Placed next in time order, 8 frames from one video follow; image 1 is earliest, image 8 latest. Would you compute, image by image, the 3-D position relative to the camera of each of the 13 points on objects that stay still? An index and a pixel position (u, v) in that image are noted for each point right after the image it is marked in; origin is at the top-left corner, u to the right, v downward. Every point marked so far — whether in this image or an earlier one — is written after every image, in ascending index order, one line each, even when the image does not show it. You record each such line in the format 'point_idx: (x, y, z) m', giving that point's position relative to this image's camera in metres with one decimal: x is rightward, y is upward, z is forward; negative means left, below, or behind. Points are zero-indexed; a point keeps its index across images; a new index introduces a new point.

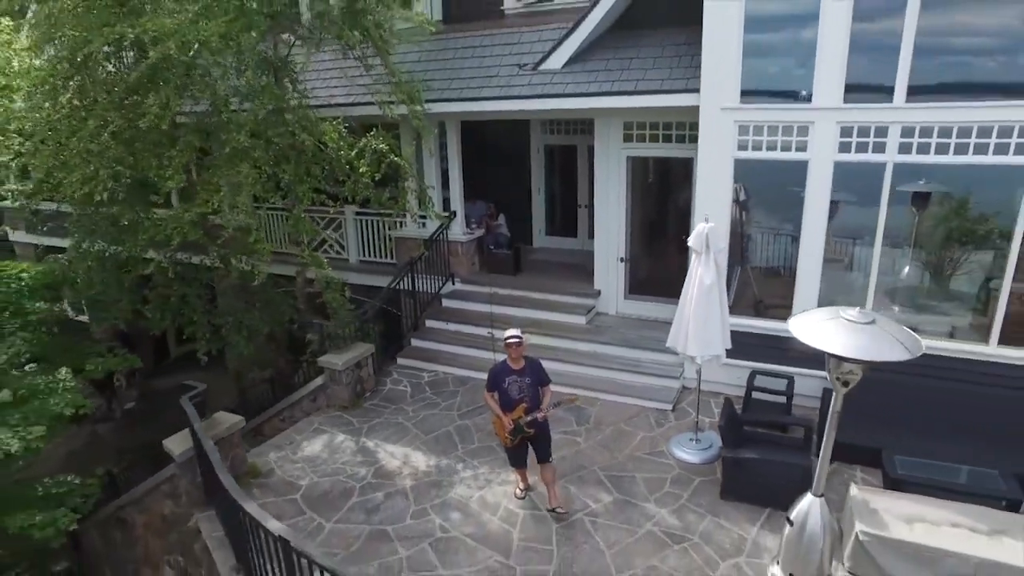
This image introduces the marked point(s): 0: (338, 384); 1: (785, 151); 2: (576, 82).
0: (-2.5, -1.4, +7.5) m
1: (+3.4, +1.7, +6.4) m
2: (+1.0, +3.0, +7.4) m
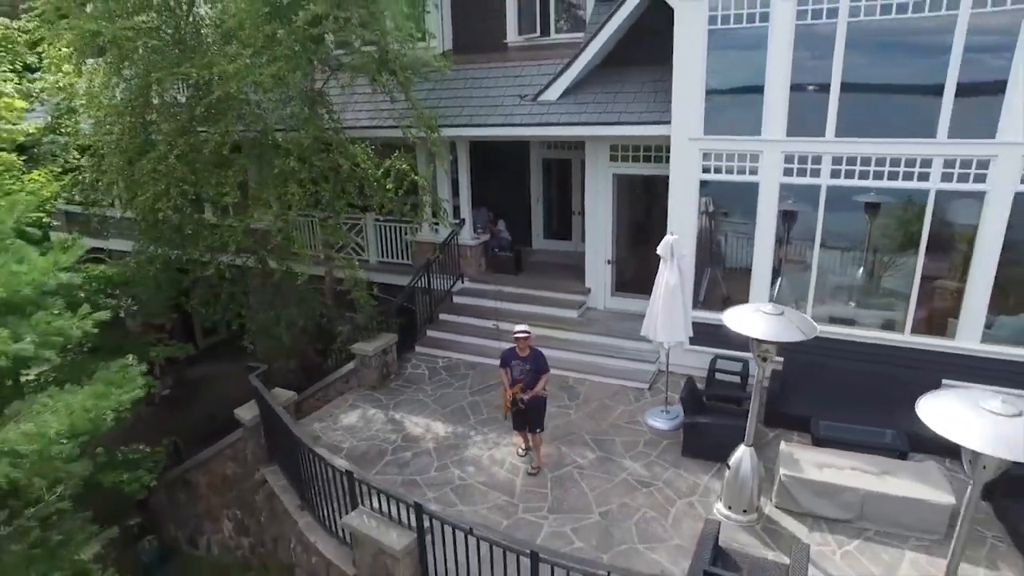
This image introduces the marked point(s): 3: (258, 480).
0: (-2.4, -1.3, +8.9) m
1: (+3.4, +1.7, +7.8) m
2: (+1.0, +3.0, +8.8) m
3: (-3.5, -2.6, +7.1) m
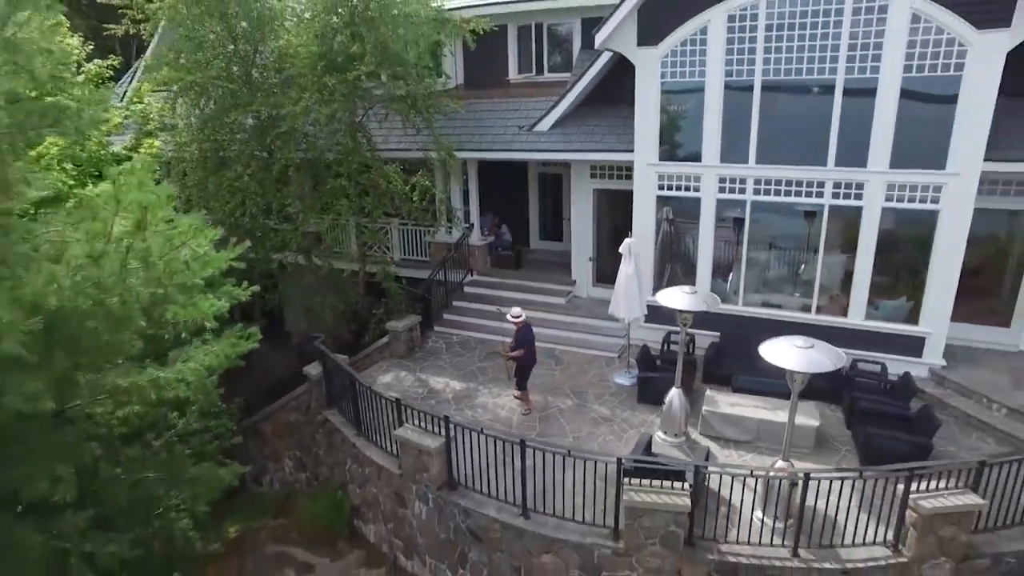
0: (-2.4, -1.1, +11.4) m
1: (+3.4, +1.9, +10.2) m
2: (+1.0, +3.2, +11.3) m
3: (-3.5, -2.4, +9.6) m
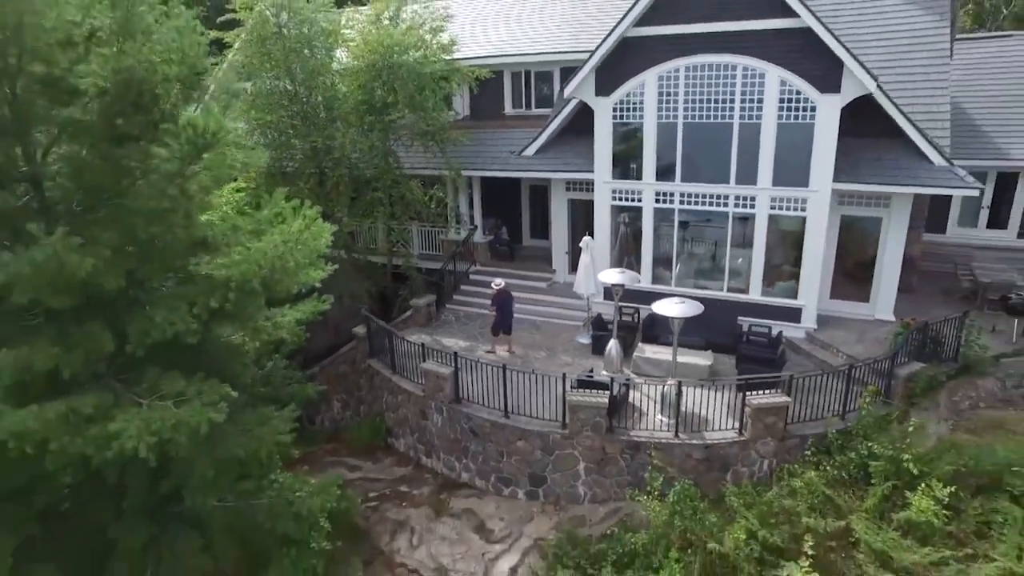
0: (-2.7, -0.7, +15.2) m
1: (+3.2, +2.3, +13.9) m
2: (+0.8, +3.6, +15.0) m
3: (-3.8, -2.0, +13.4) m
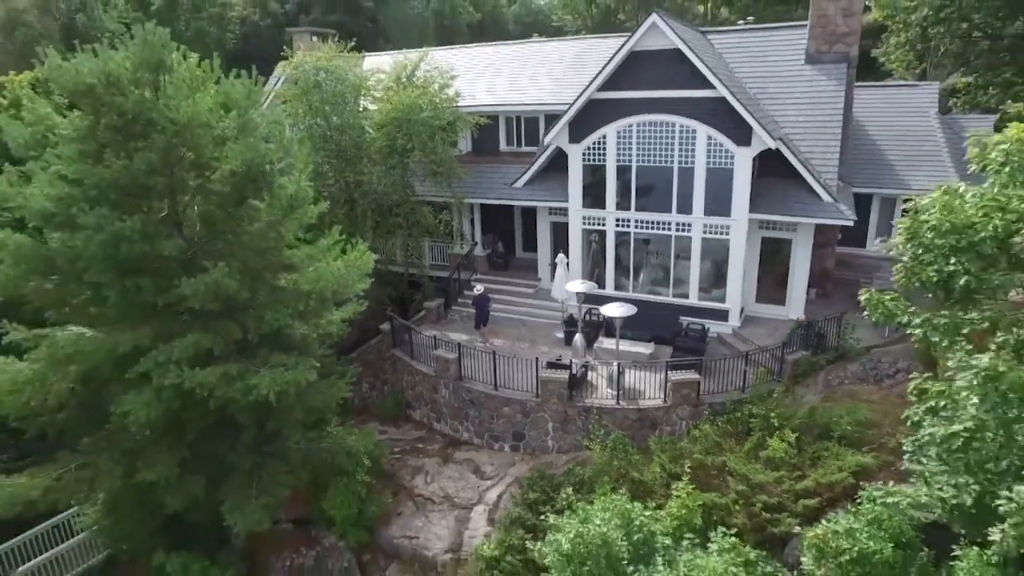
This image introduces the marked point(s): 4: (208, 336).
0: (-2.9, -0.9, +19.0) m
1: (+2.9, +2.1, +17.7) m
2: (+0.6, +3.4, +18.8) m
3: (-4.1, -2.2, +17.2) m
4: (-5.9, -0.9, +10.2) m
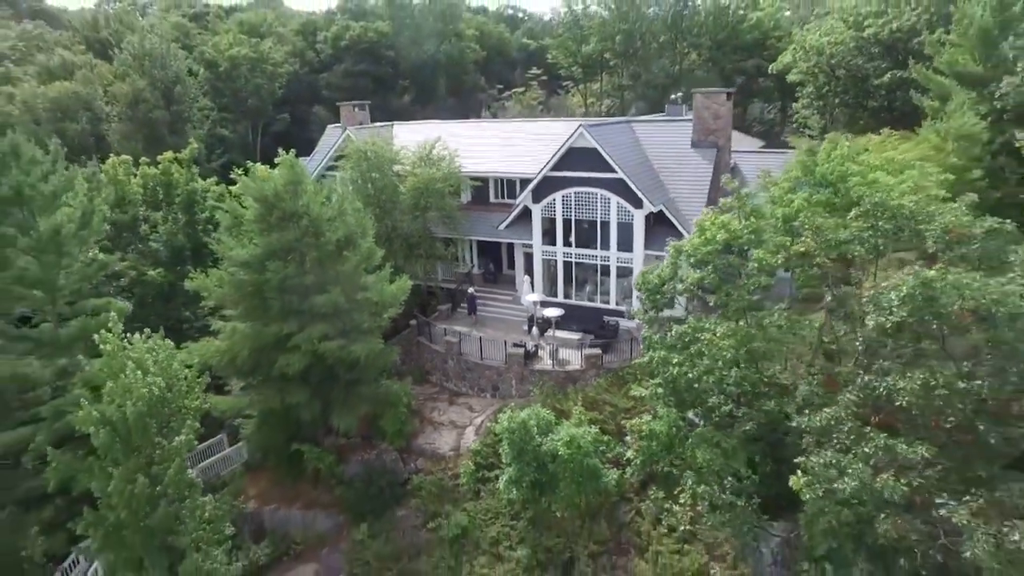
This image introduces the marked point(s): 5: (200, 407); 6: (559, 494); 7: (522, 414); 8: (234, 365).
0: (-3.7, -1.4, +28.2) m
1: (+2.1, +1.6, +26.7) m
2: (-0.2, +2.9, +27.8) m
3: (-4.9, -2.7, +26.4) m
4: (-6.9, -1.4, +19.4) m
5: (-10.8, -4.1, +18.3) m
6: (+1.5, -6.5, +16.7) m
7: (+0.3, -4.2, +17.3) m
8: (-10.5, -3.0, +19.8) m
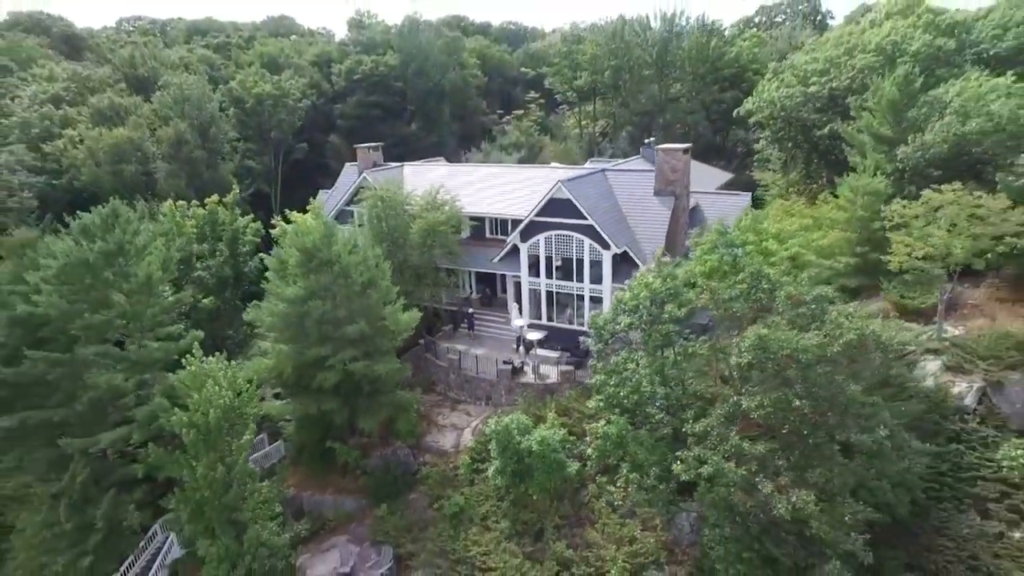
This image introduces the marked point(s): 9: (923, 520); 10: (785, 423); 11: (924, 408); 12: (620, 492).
0: (-4.2, -2.8, +33.3) m
1: (+1.6, +0.2, +31.8) m
2: (-0.7, +1.5, +33.0) m
3: (-5.4, -4.1, +31.6) m
4: (-7.4, -2.8, +24.7) m
5: (-11.4, -5.6, +23.6) m
6: (+0.9, -8.0, +21.8) m
7: (-0.3, -5.6, +22.5) m
8: (-11.0, -4.4, +25.1) m
9: (+13.5, -7.6, +17.4) m
10: (+8.2, -4.1, +15.9) m
11: (+14.6, -4.2, +18.6) m
12: (+4.0, -7.5, +19.5) m
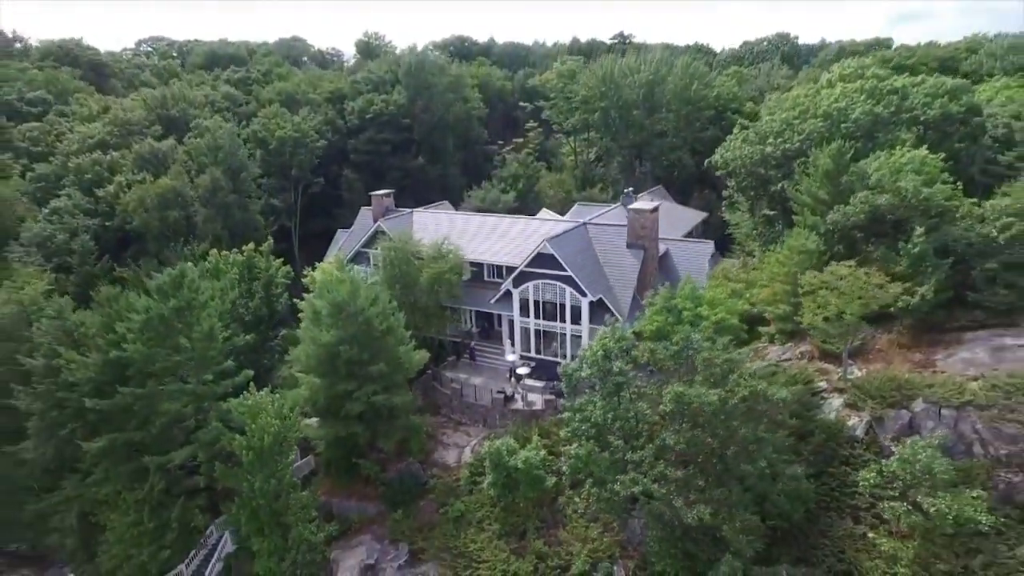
0: (-4.6, -5.4, +38.9) m
1: (+1.2, -2.4, +37.4) m
2: (-1.1, -1.1, +38.6) m
3: (-5.8, -6.7, +37.2) m
4: (-7.9, -5.4, +30.3) m
5: (-11.9, -8.2, +29.2) m
6: (+0.4, -10.6, +27.4) m
7: (-0.8, -8.2, +28.1) m
8: (-11.5, -7.0, +30.7) m
9: (+13.0, -10.3, +22.9) m
10: (+7.7, -6.7, +21.4) m
11: (+14.1, -6.8, +24.1) m
12: (+3.5, -10.1, +25.1) m
